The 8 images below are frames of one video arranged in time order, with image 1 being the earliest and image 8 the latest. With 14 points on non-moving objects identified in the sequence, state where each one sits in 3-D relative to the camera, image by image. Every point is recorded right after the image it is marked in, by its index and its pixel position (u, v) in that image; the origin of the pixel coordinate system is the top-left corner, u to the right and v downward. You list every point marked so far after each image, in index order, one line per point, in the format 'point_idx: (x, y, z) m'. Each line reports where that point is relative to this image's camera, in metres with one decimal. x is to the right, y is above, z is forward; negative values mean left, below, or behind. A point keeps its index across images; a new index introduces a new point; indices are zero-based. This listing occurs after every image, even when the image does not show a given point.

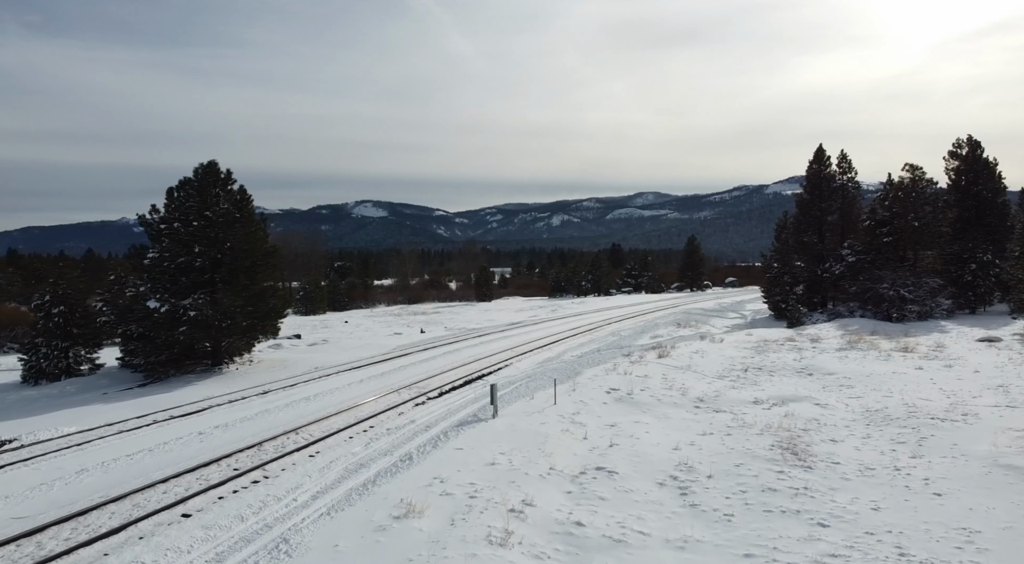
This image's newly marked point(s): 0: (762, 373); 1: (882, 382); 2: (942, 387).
0: (+7.4, -2.8, +19.3) m
1: (+9.6, -2.6, +16.8) m
2: (+10.3, -2.5, +15.6) m
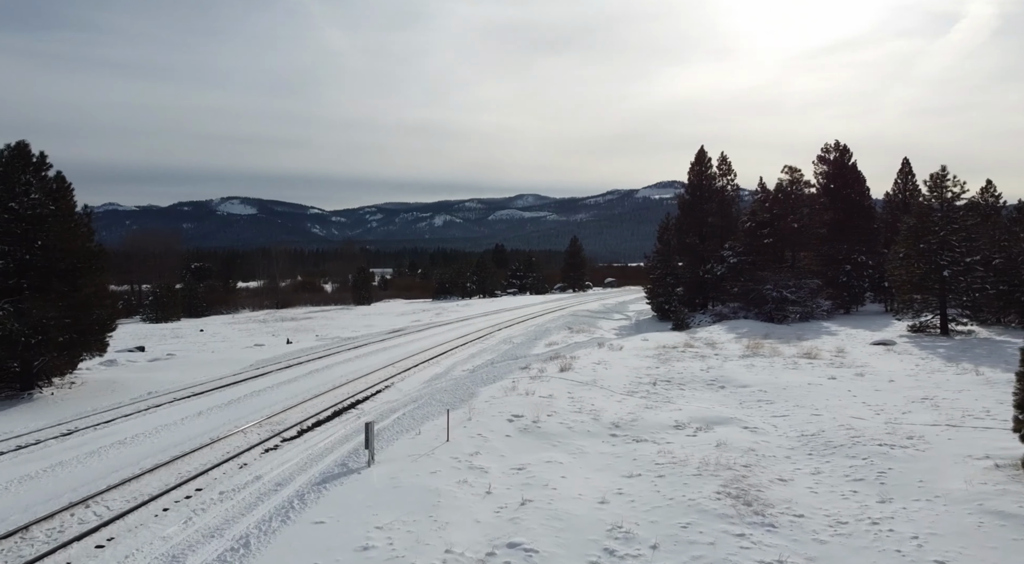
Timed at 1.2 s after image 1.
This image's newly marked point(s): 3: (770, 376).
0: (+4.4, -2.9, +17.6) m
1: (+6.9, -2.7, +15.5) m
2: (+7.8, -2.6, +14.4) m
3: (+7.3, -2.6, +18.3) m
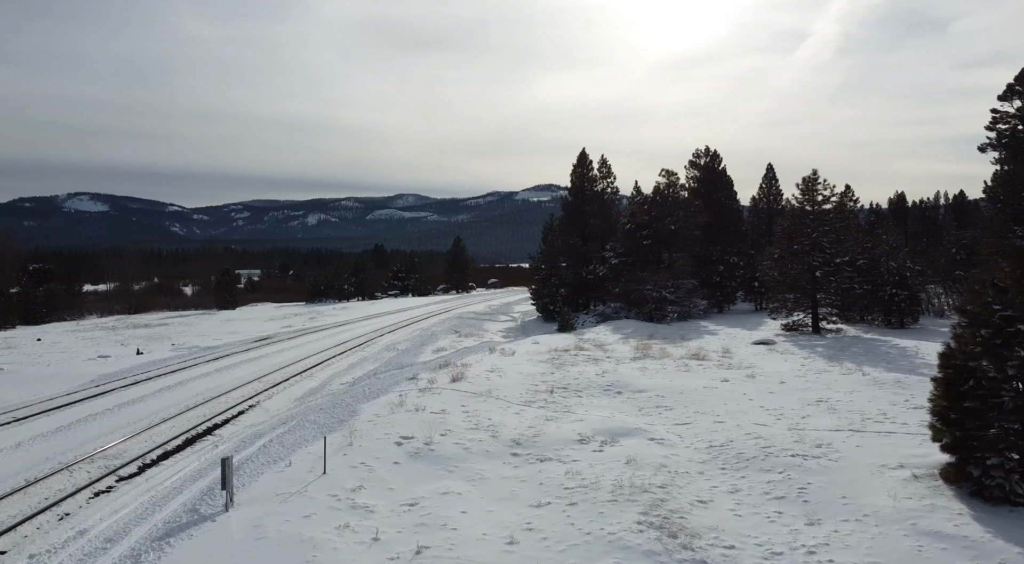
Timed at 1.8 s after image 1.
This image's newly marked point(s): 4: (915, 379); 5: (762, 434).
0: (+1.5, -3.0, +16.7) m
1: (+4.4, -2.8, +15.1) m
2: (+5.5, -2.7, +14.3) m
3: (+4.3, -2.7, +18.0) m
4: (+9.3, -2.3, +15.0) m
5: (+4.5, -2.7, +11.7) m
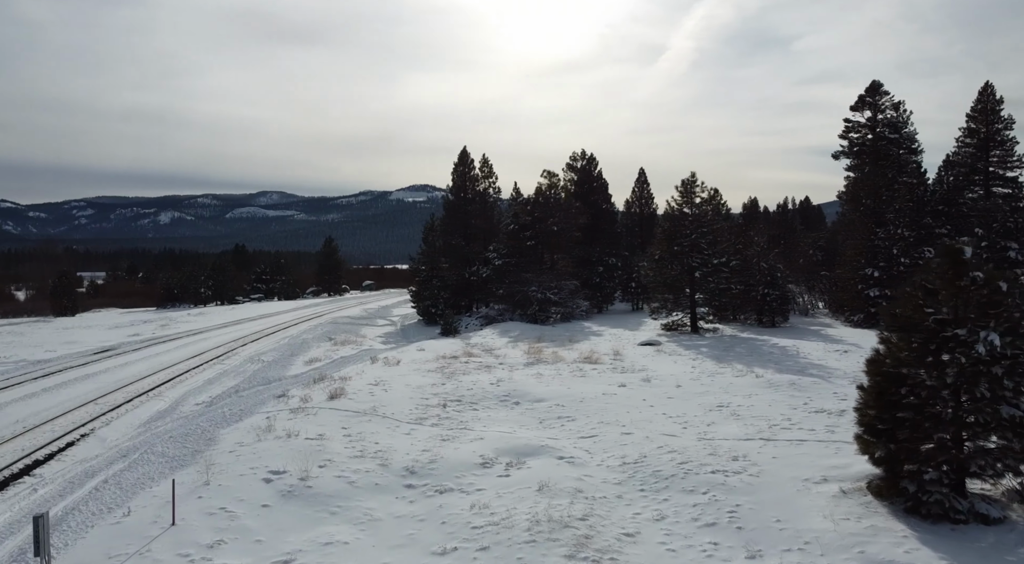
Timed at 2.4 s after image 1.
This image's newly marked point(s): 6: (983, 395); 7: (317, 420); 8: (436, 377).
0: (-1.1, -3.1, +15.4) m
1: (+2.0, -2.9, +14.3) m
2: (+3.2, -2.7, +13.7) m
3: (+1.3, -2.8, +17.2) m
4: (+6.9, -2.4, +15.2) m
5: (+2.8, -2.8, +11.1) m
6: (+4.9, -1.2, +6.8) m
7: (-4.4, -3.1, +14.8) m
8: (-2.3, -2.9, +19.6) m
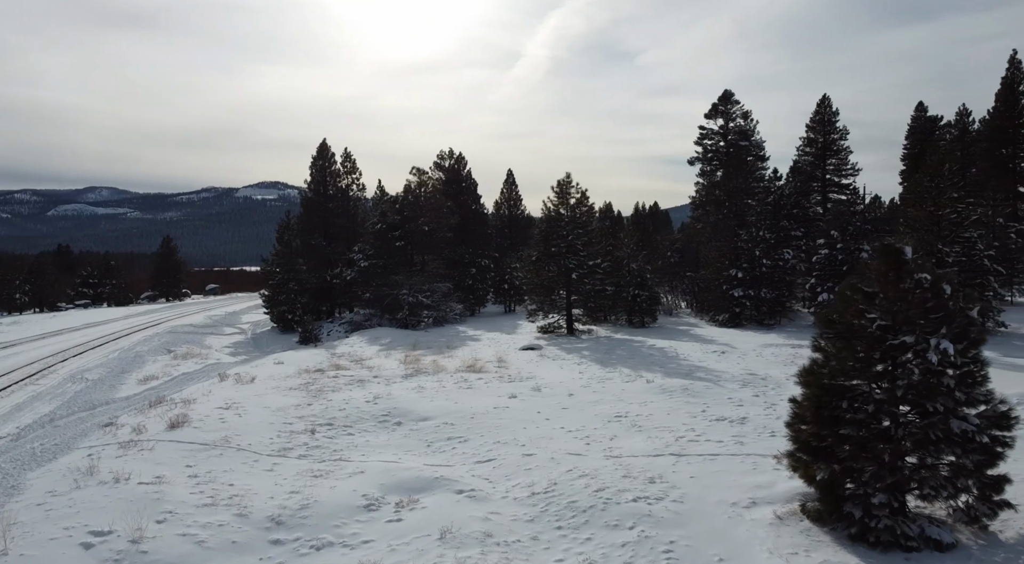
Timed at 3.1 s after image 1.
0: (-3.6, -3.2, +13.5) m
1: (-0.3, -3.0, +13.1) m
2: (+1.0, -2.9, +12.8) m
3: (-1.6, -2.9, +15.7) m
4: (+4.3, -2.4, +14.9) m
5: (+1.1, -2.9, +10.1) m
6: (+4.1, -1.2, +6.4) m
7: (-6.7, -3.3, +12.2) m
8: (-5.6, -3.0, +17.3) m
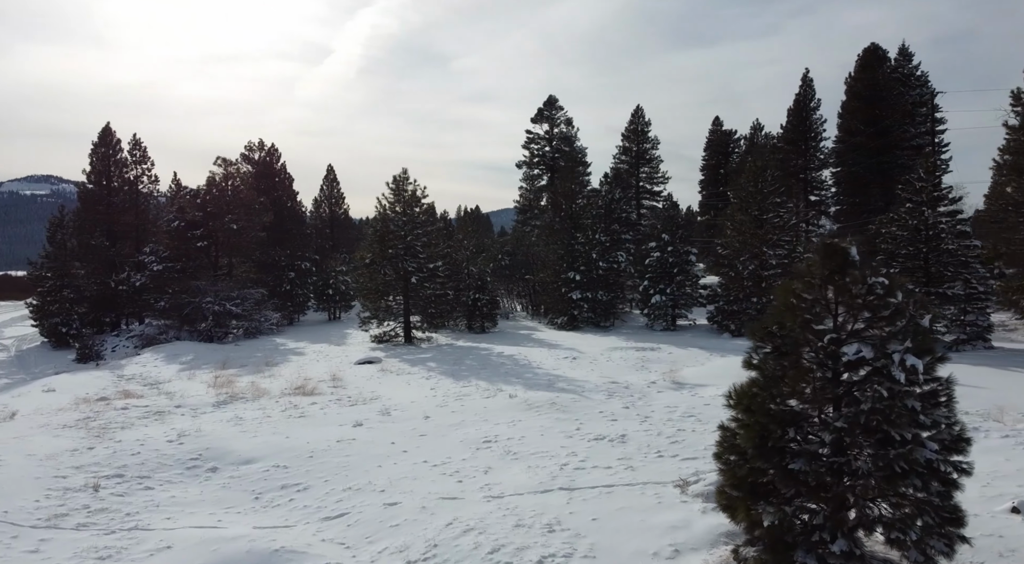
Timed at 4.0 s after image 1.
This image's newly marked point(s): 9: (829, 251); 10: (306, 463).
0: (-6.1, -3.4, +10.4) m
1: (-2.8, -3.2, +10.9) m
2: (-1.4, -3.0, +10.9) m
3: (-4.7, -3.1, +13.1) m
4: (+1.1, -2.5, +13.9) m
5: (-0.6, -3.0, +8.3) m
6: (+3.2, -1.3, +5.6) m
7: (-8.7, -3.5, +8.3) m
8: (-9.0, -3.3, +13.5) m
9: (+2.9, +0.3, +6.0) m
10: (-3.7, -3.2, +11.4) m
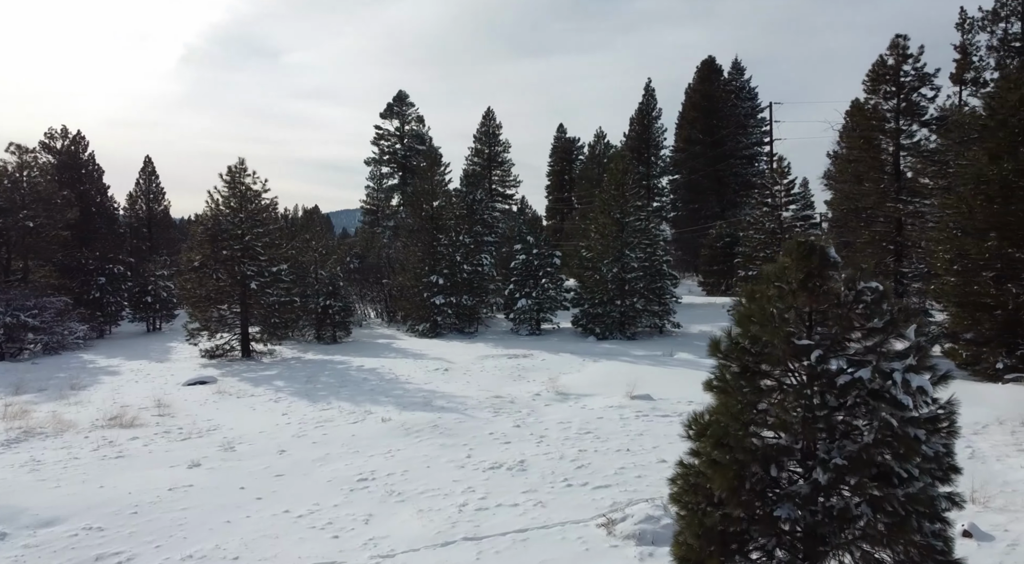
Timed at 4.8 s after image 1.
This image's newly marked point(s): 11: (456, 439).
0: (-7.4, -3.6, +7.2) m
1: (-4.3, -3.3, +8.5) m
2: (-3.0, -3.1, +8.9) m
3: (-6.7, -3.3, +10.2) m
4: (-1.2, -2.7, +12.3) m
5: (-1.6, -3.1, +6.6) m
6: (+2.8, -1.4, +4.8) m
7: (-9.5, -3.7, +4.6) m
8: (-11.0, -3.5, +9.6) m
9: (+2.3, +0.2, +5.1) m
10: (-5.3, -3.3, +8.9) m
11: (-1.0, -2.7, +11.6) m
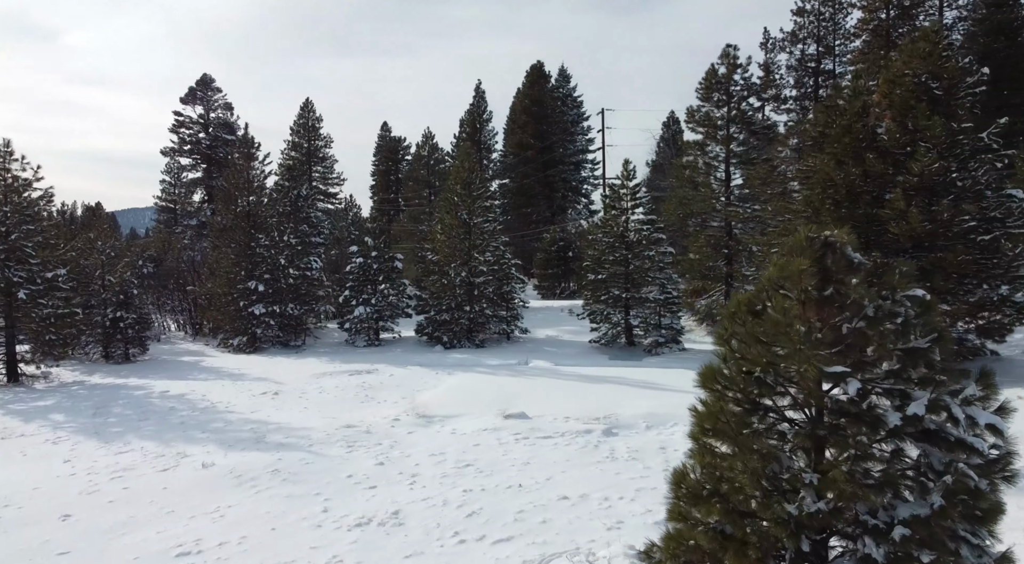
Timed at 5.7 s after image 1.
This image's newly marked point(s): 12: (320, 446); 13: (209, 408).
0: (-7.9, -3.8, +3.5) m
1: (-5.4, -3.5, +5.5) m
2: (-4.2, -3.3, +6.2) m
3: (-8.1, -3.5, +6.5) m
4: (-3.4, -2.8, +10.0) m
5: (-2.2, -3.3, +4.4) m
6: (+2.4, -1.5, +3.8) m
7: (-9.2, -3.9, +0.4) m
8: (-12.1, -3.8, +4.8) m
9: (+1.9, +0.1, +4.0) m
10: (-6.4, -3.5, +5.6) m
11: (-3.0, -2.9, +9.4) m
12: (-3.3, -2.8, +11.3) m
13: (-6.8, -2.9, +14.8) m
